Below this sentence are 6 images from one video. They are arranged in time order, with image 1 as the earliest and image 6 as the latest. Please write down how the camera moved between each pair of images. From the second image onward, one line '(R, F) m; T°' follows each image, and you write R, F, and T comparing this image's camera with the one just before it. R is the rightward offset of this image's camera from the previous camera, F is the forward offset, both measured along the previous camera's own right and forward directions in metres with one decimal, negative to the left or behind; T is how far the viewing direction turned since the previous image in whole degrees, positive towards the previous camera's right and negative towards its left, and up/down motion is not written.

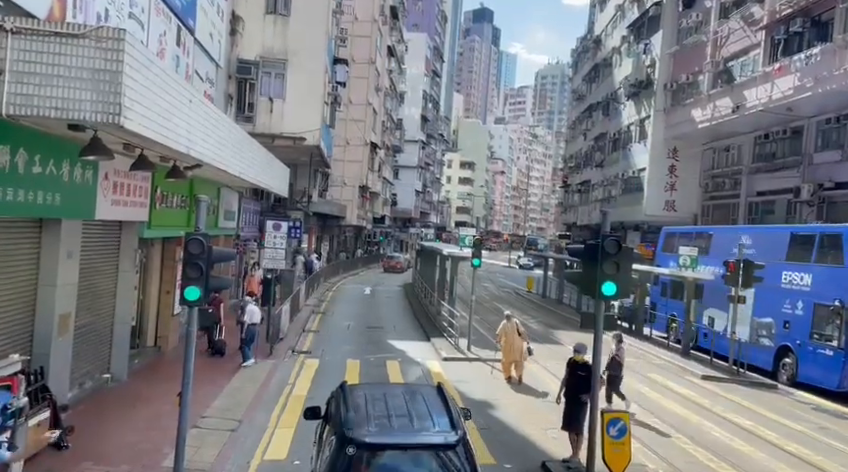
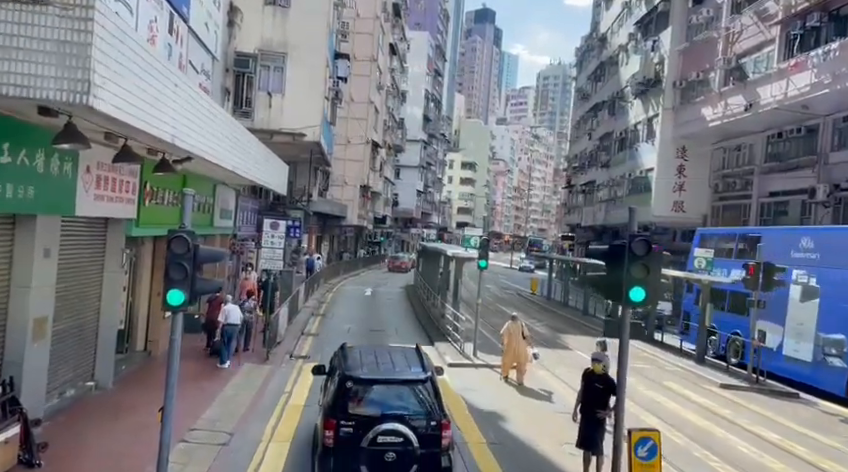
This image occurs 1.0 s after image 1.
(-0.1, +0.8) m; 0°
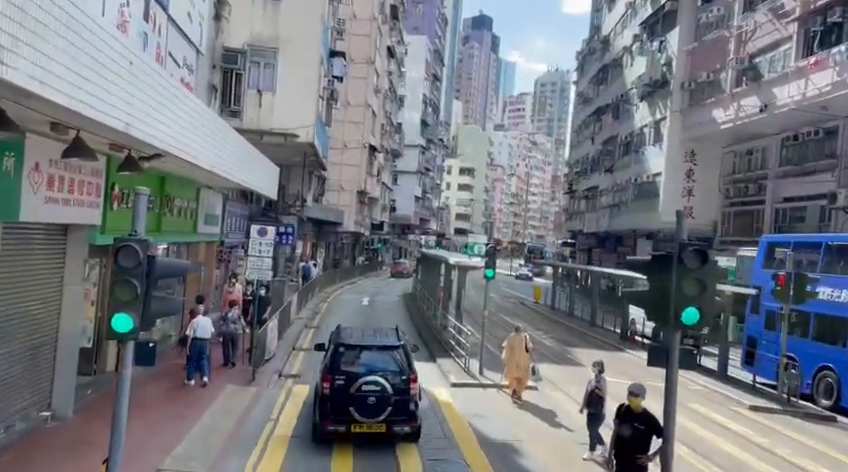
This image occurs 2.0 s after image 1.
(-0.1, +1.4) m; 0°
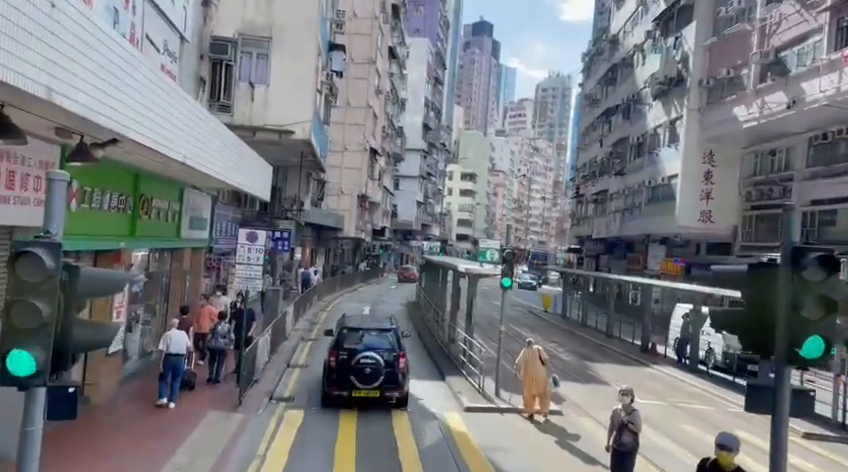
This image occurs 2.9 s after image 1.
(-0.2, +1.7) m; 0°
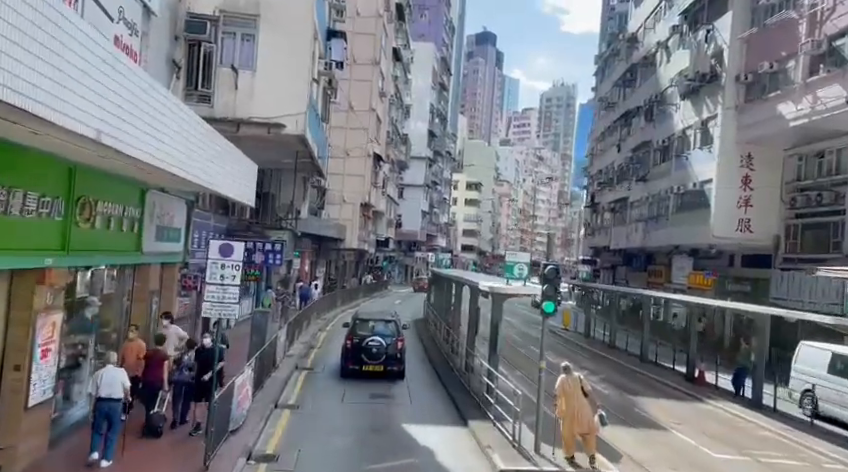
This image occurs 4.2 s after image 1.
(-0.3, +2.9) m; 0°
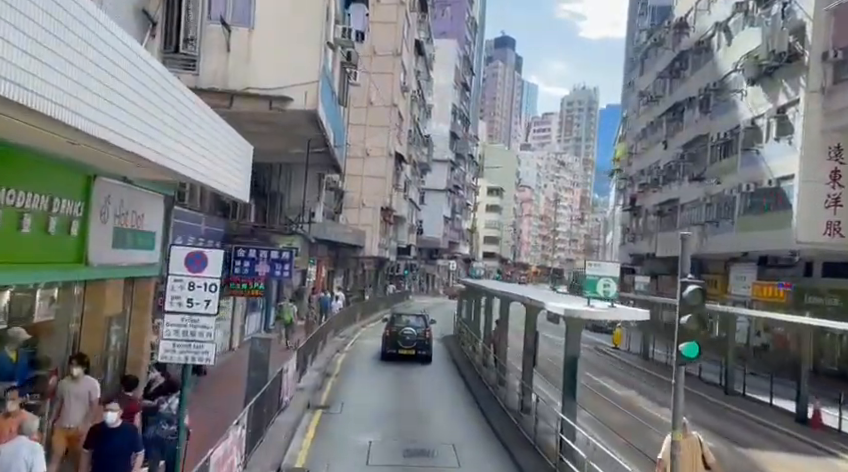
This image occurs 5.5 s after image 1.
(-0.6, +3.8) m; -2°
